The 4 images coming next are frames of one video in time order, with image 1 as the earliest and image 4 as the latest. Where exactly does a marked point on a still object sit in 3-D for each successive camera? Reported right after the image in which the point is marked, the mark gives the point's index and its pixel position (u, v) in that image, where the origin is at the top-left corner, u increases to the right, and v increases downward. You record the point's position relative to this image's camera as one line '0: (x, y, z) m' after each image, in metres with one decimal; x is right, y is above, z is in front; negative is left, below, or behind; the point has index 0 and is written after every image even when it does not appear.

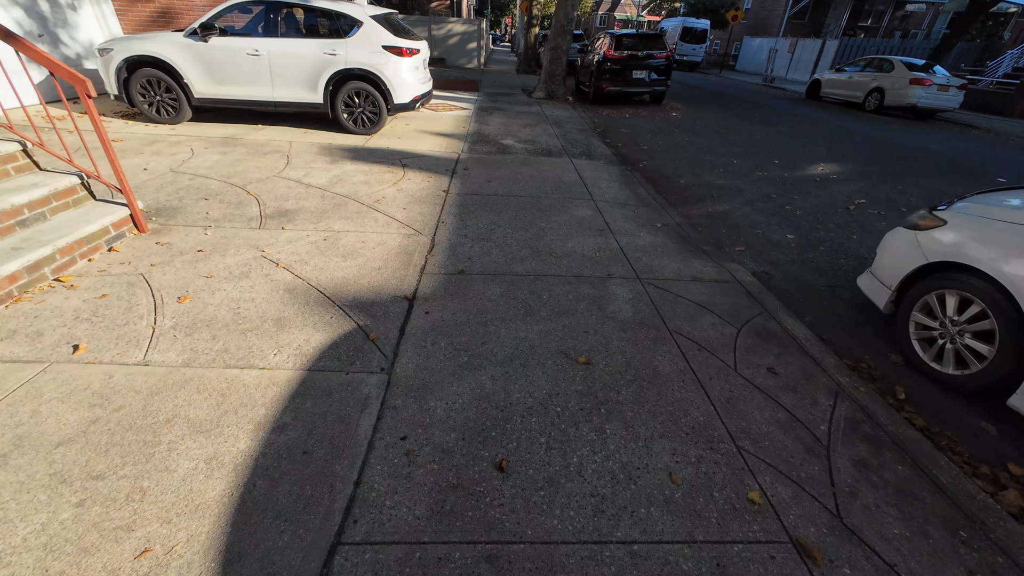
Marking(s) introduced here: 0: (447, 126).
0: (-1.4, +3.5, +9.3) m
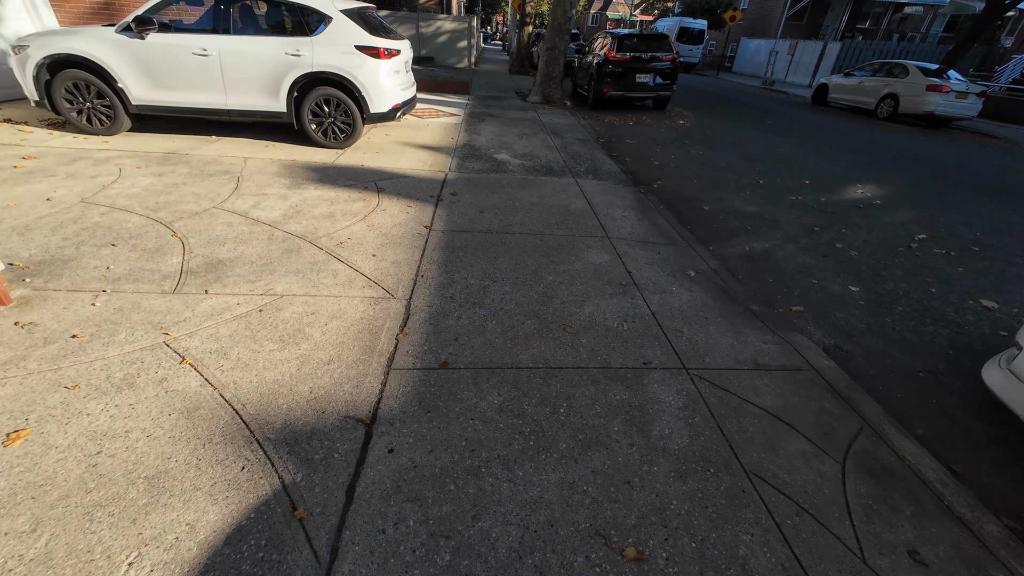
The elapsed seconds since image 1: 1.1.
0: (-1.5, +2.9, +8.2) m
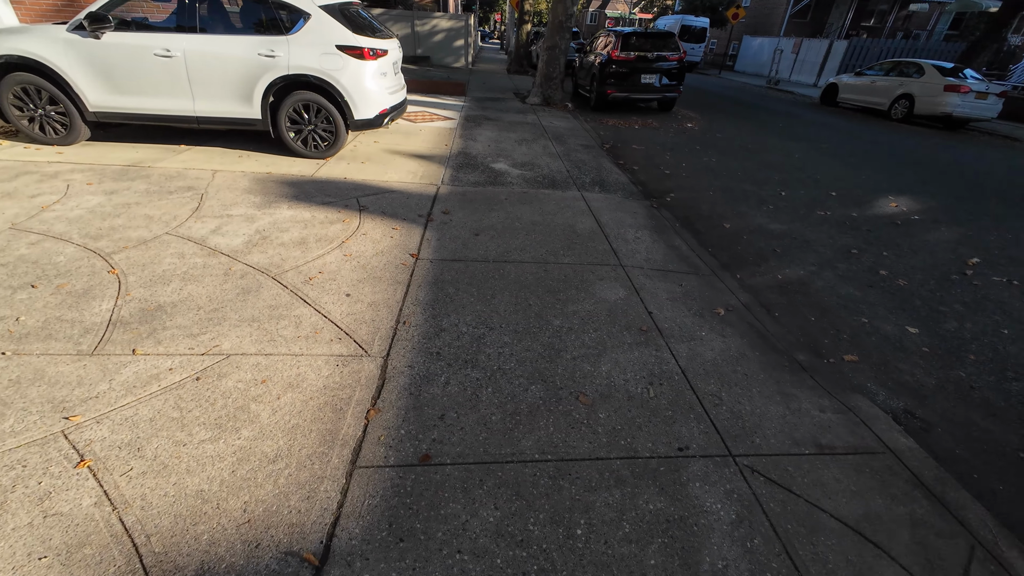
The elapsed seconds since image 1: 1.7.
0: (-1.6, +2.6, +7.6) m
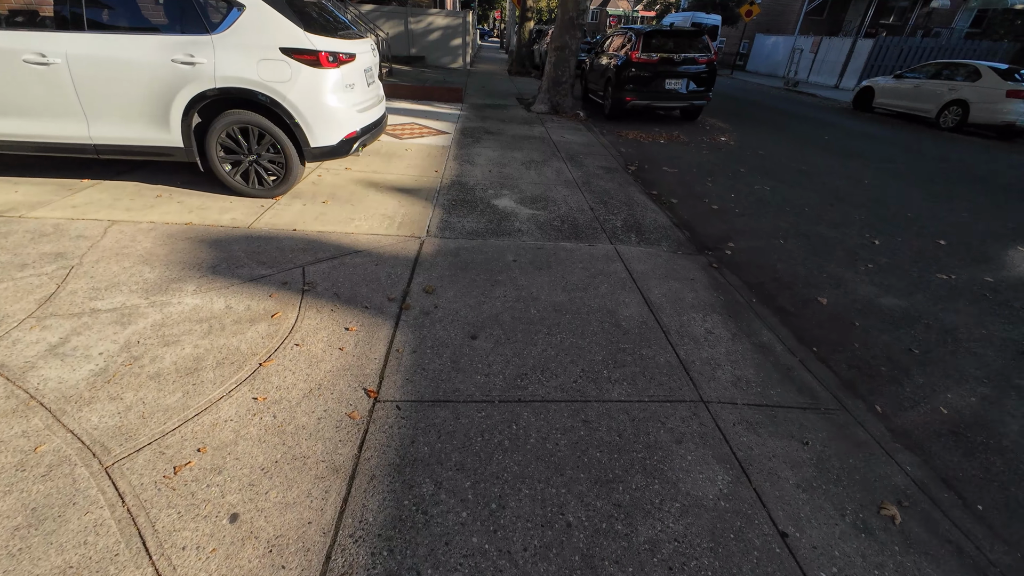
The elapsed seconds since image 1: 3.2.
0: (-1.5, +1.7, +6.1) m
